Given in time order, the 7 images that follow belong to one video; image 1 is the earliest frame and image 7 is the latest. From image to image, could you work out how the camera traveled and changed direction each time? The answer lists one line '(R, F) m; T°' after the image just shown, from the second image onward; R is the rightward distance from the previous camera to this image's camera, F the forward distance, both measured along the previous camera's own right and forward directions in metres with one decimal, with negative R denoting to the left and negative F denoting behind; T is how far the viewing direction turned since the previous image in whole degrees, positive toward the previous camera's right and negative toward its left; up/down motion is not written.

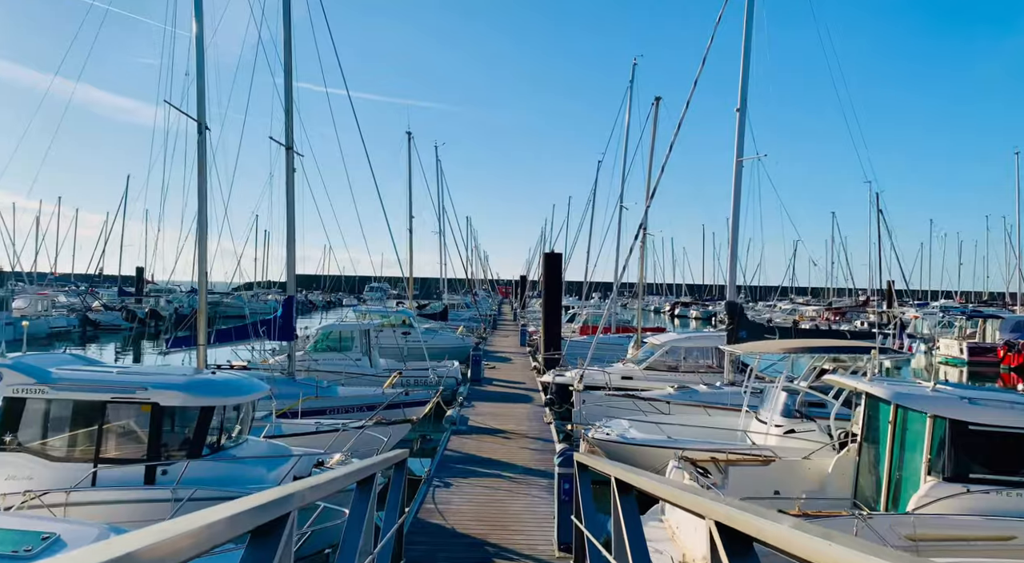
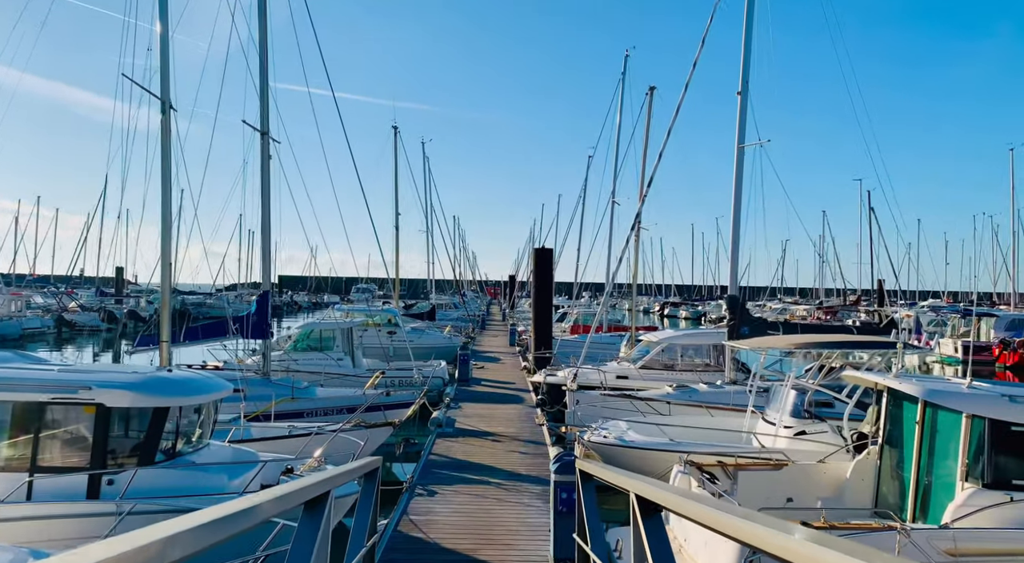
(0.0, +0.8) m; +1°
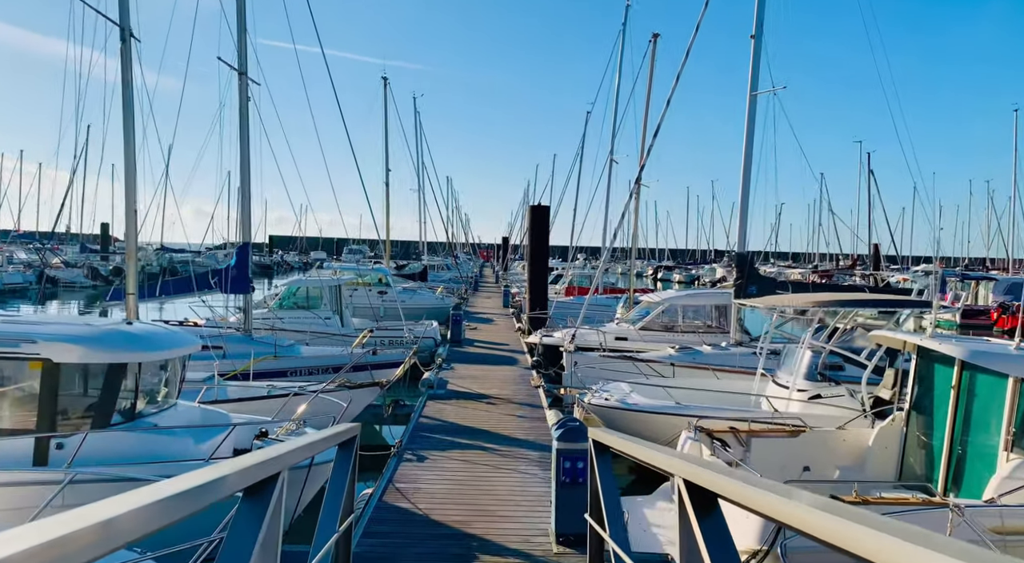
(-0.1, +0.7) m; +1°
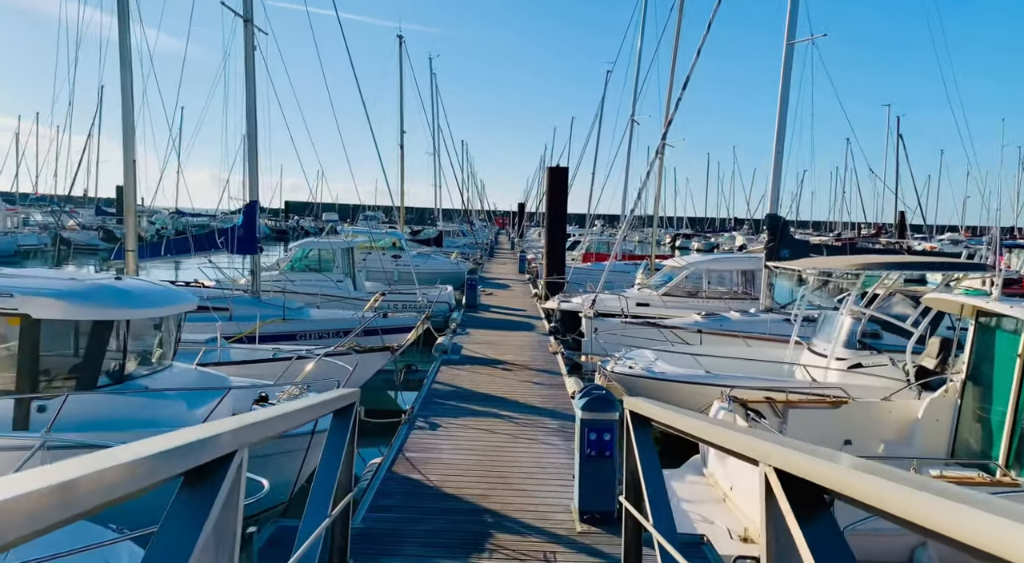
(0.0, +0.6) m; -1°
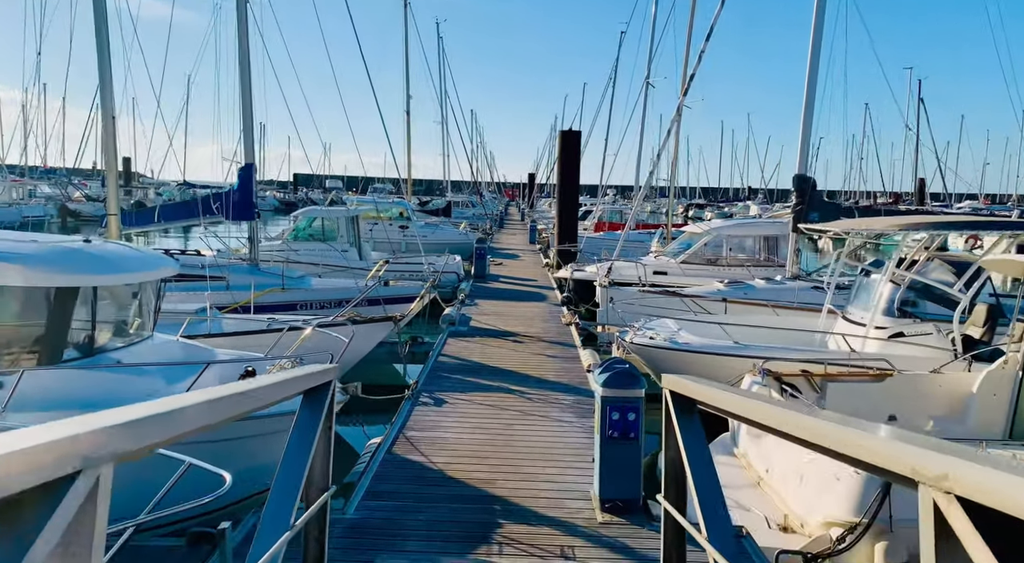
(0.0, +0.6) m; -1°
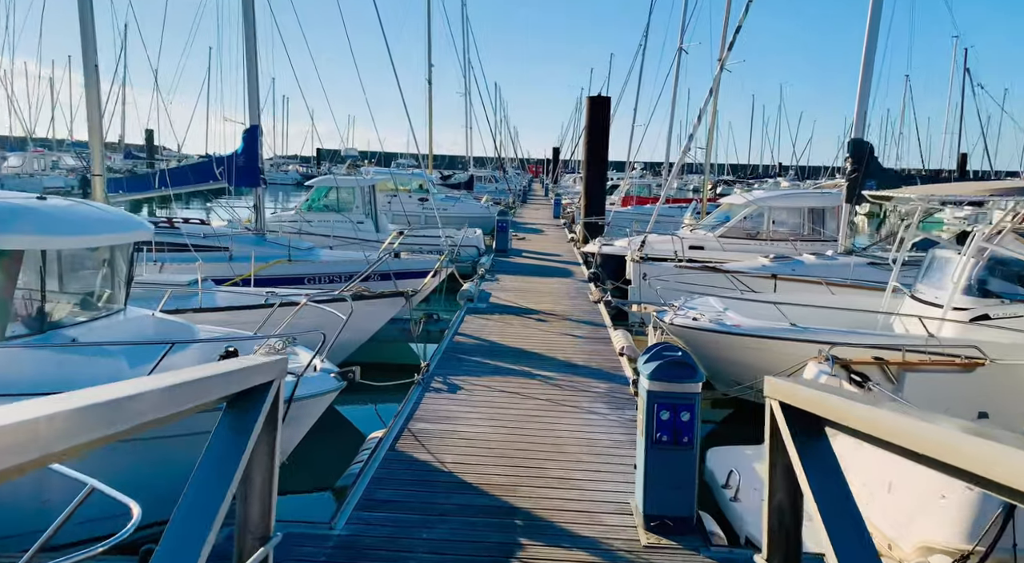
(0.0, +0.9) m; -2°
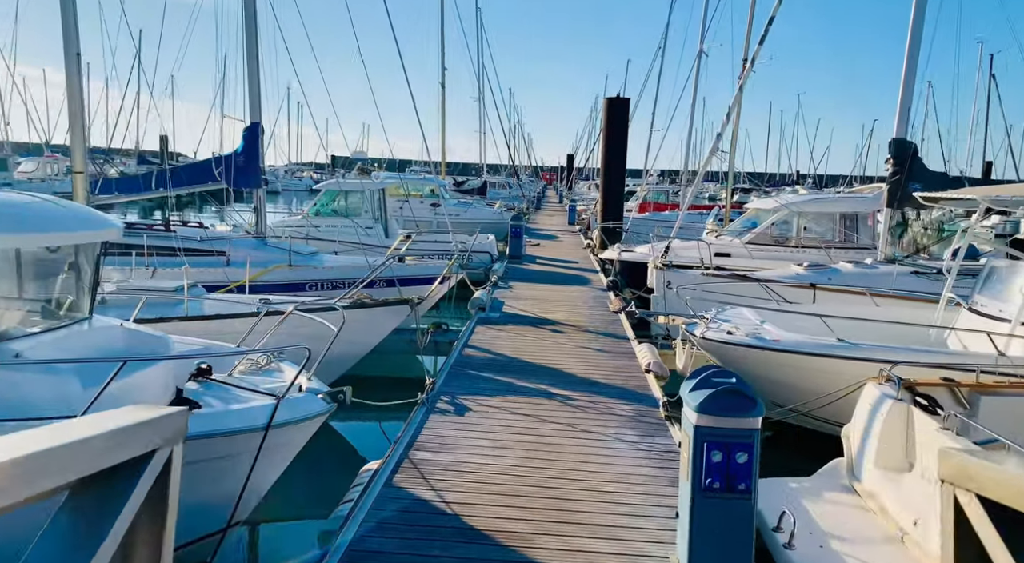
(0.0, +0.7) m; -1°
